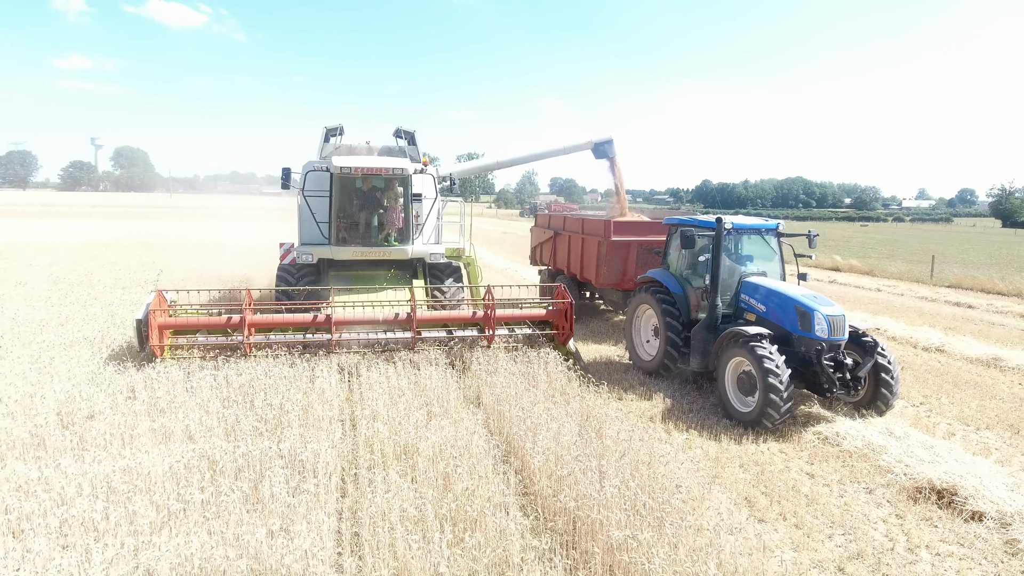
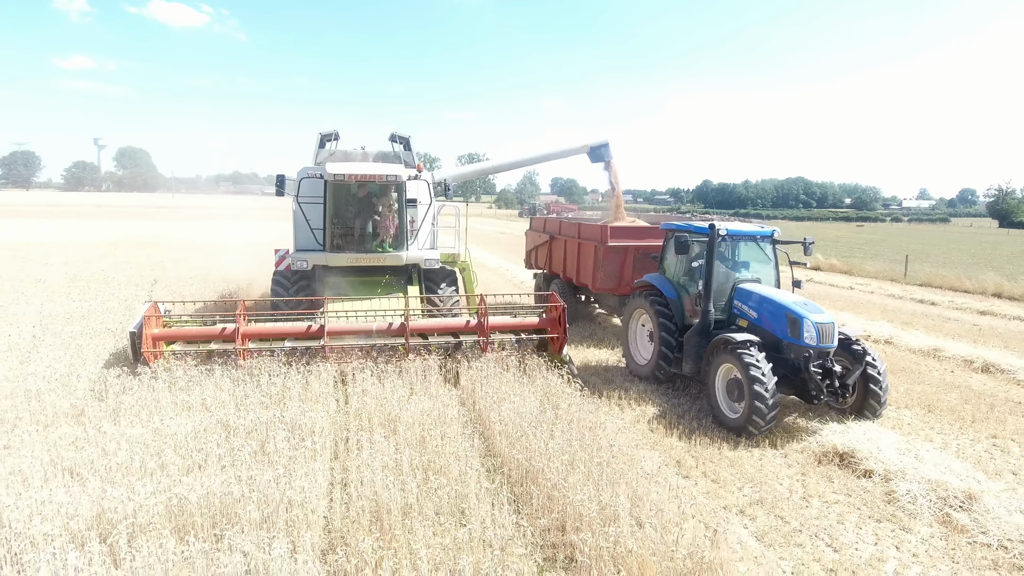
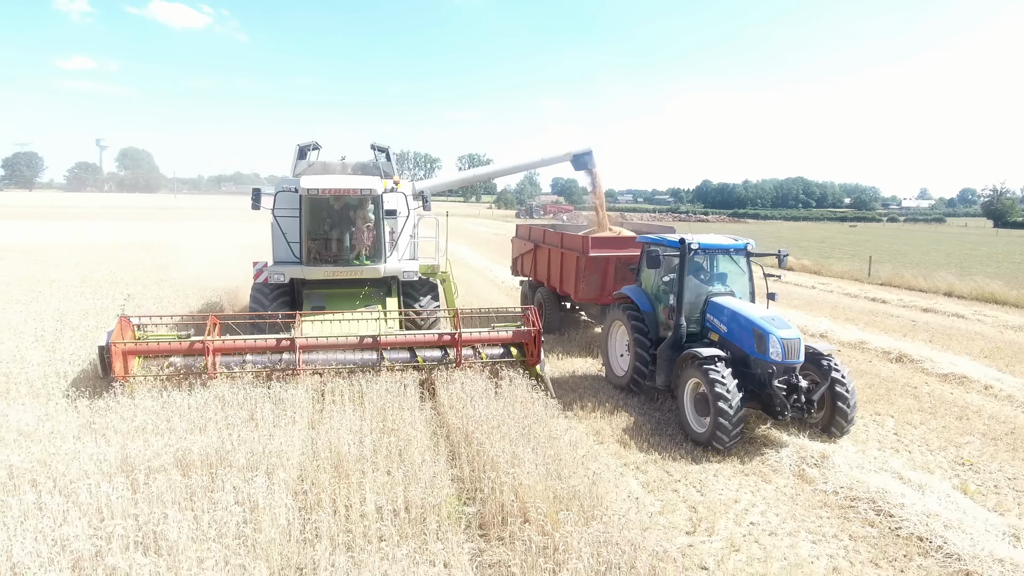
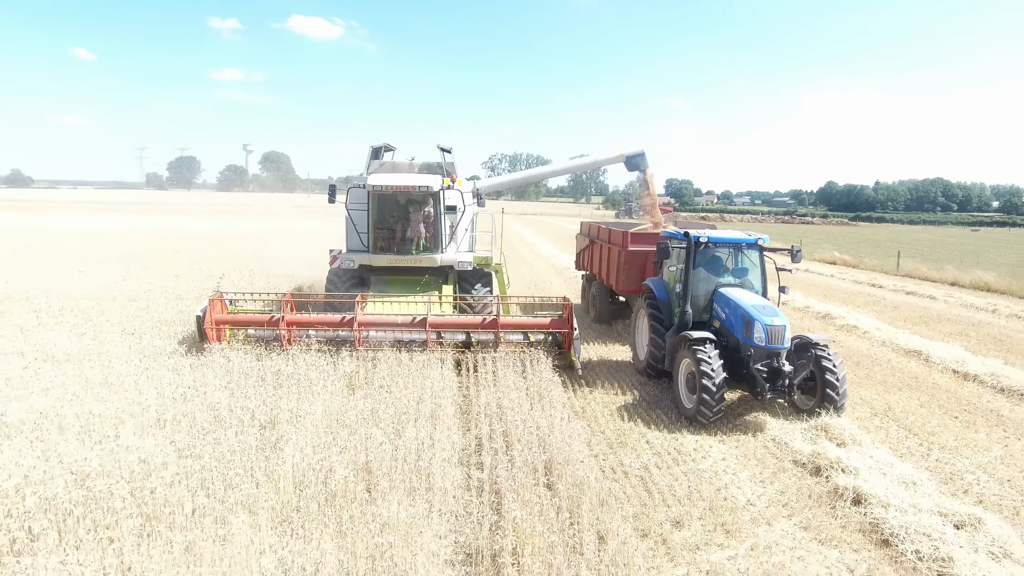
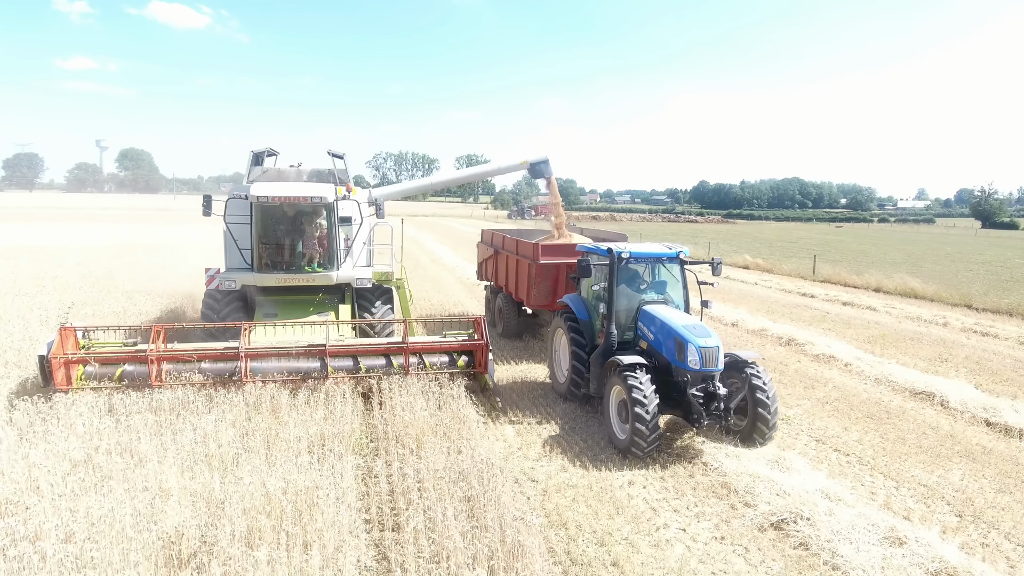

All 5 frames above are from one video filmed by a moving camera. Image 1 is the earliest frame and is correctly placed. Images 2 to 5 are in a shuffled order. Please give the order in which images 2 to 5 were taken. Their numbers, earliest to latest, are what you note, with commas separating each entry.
2, 3, 5, 4
